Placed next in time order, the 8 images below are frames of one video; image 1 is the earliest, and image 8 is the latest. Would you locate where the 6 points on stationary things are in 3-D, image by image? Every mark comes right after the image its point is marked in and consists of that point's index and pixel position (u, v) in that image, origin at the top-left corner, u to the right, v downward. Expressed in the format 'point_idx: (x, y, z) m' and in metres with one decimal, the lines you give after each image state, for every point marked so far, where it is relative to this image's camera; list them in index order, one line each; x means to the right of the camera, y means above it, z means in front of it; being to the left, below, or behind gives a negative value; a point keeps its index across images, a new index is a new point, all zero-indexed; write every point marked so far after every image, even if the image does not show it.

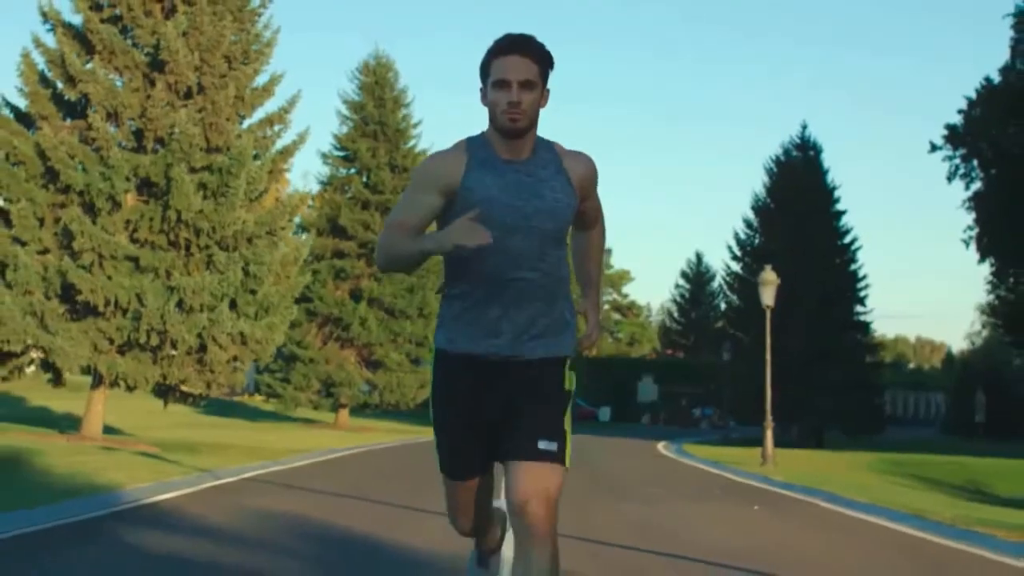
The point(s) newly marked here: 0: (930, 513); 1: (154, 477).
0: (+5.1, -2.7, +16.9) m
1: (-4.6, -2.5, +17.9) m
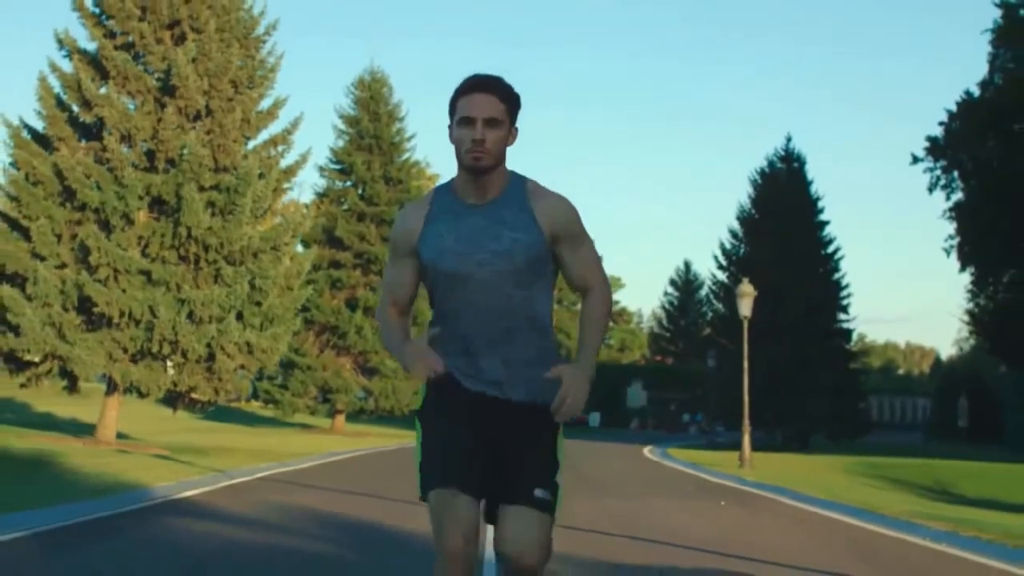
0: (+5.0, -3.0, +18.6) m
1: (-4.7, -2.7, +19.5) m
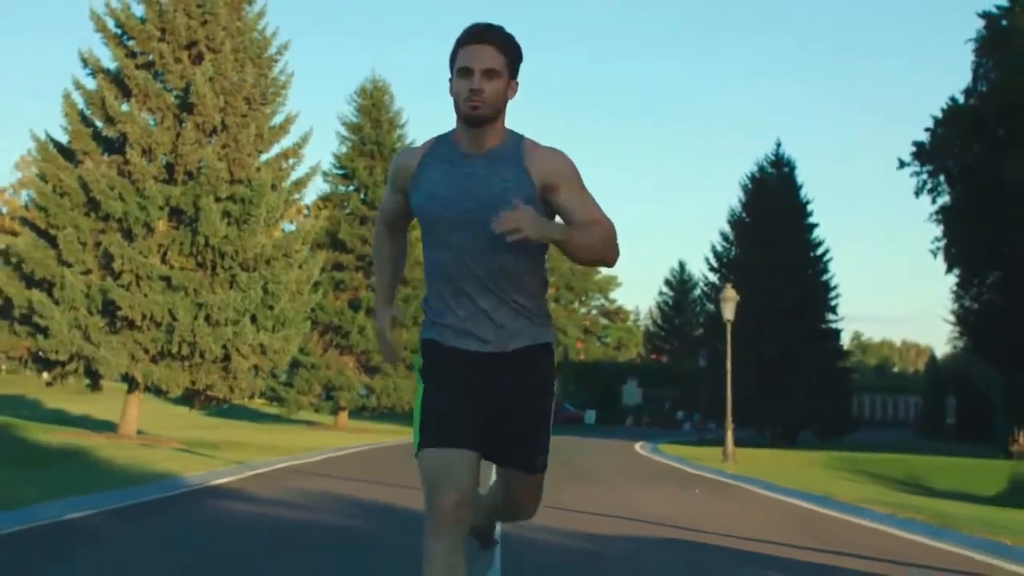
0: (+4.9, -3.1, +20.5) m
1: (-4.8, -2.8, +21.4) m
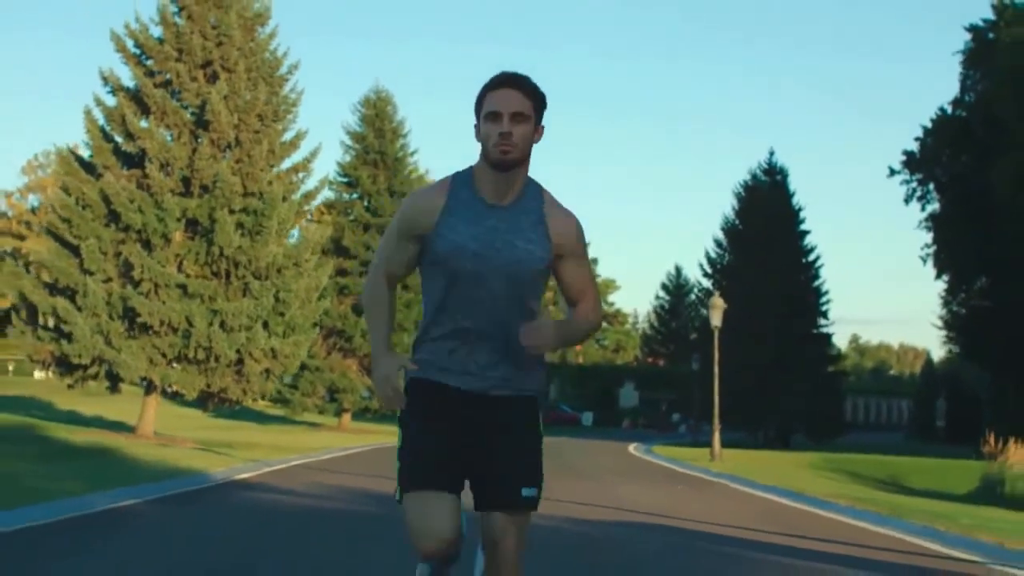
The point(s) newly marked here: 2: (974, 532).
0: (+4.9, -3.3, +22.2) m
1: (-4.8, -3.0, +23.1) m
2: (+4.8, -2.5, +14.3) m
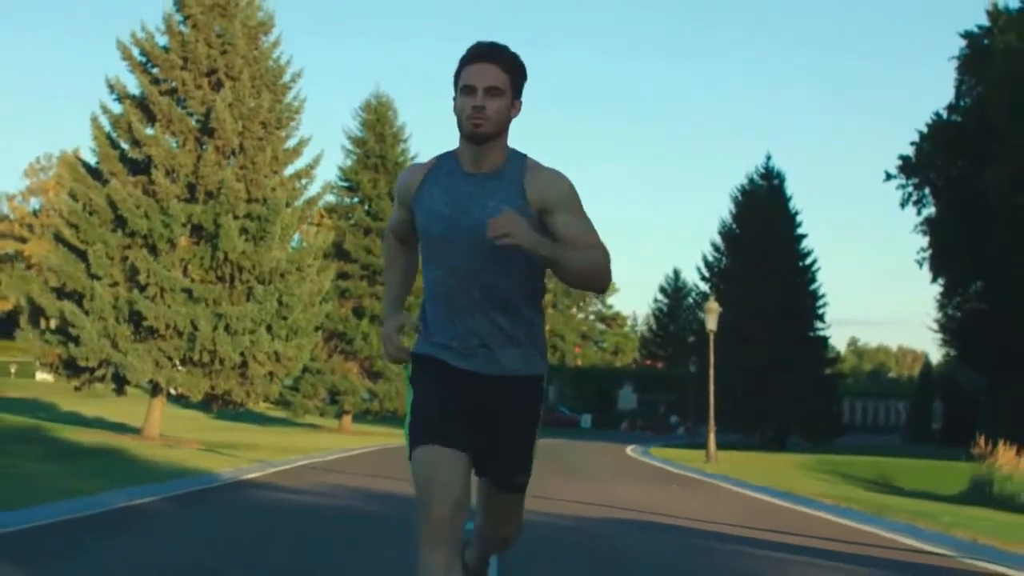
0: (+4.9, -3.4, +22.8) m
1: (-4.9, -3.1, +23.8) m
2: (+4.8, -2.6, +15.0) m
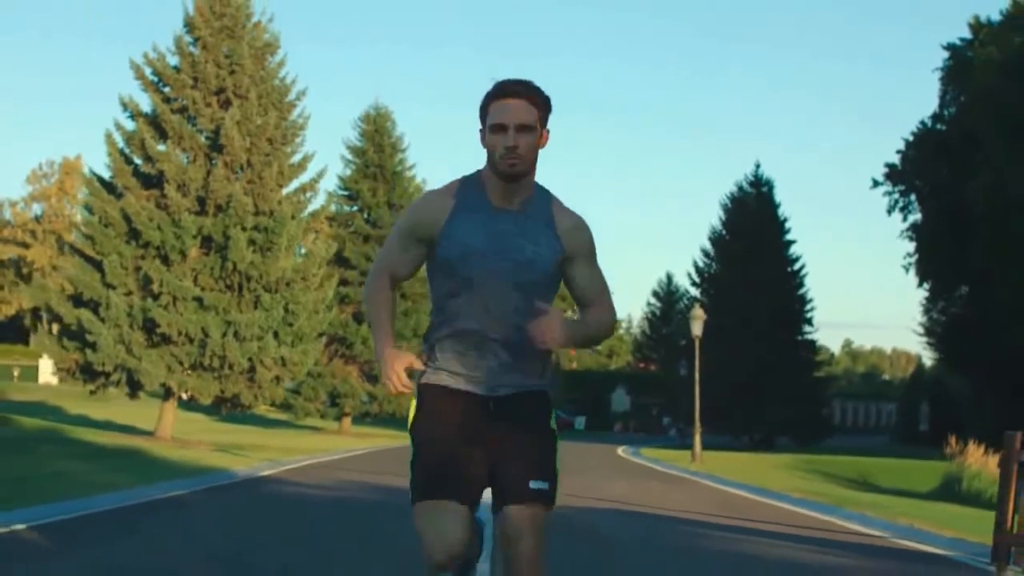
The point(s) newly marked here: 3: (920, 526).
0: (+4.8, -3.6, +24.6) m
1: (-5.0, -3.3, +25.5) m
2: (+4.7, -2.8, +16.7) m
3: (+4.6, -2.7, +15.6) m
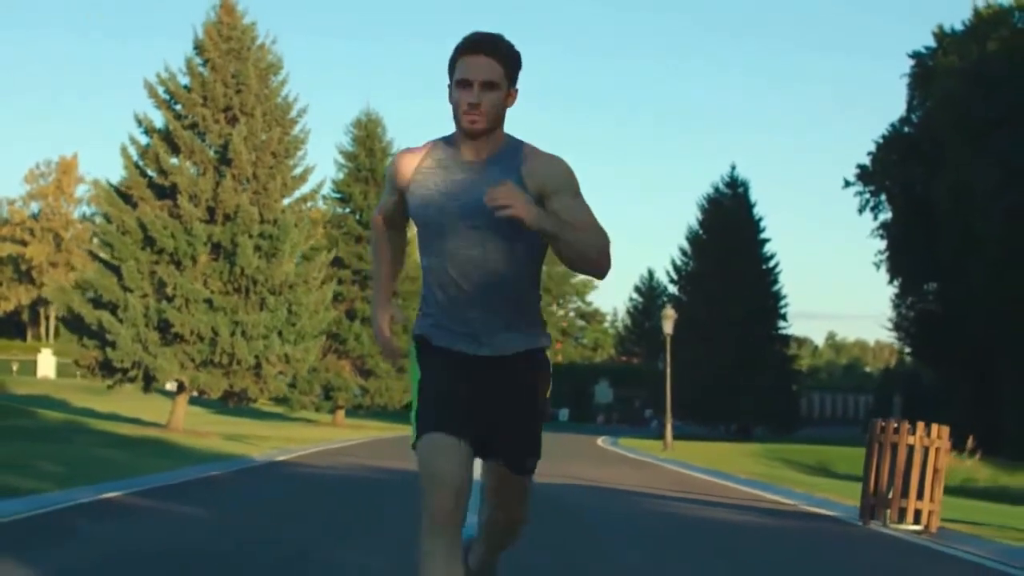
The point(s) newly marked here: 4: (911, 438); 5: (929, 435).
0: (+4.5, -3.7, +27.7) m
1: (-5.3, -3.4, +28.5) m
2: (+4.5, -3.0, +19.8) m
3: (+4.4, -2.9, +18.8) m
4: (+4.2, -1.6, +14.5) m
5: (+4.4, -1.5, +14.6) m
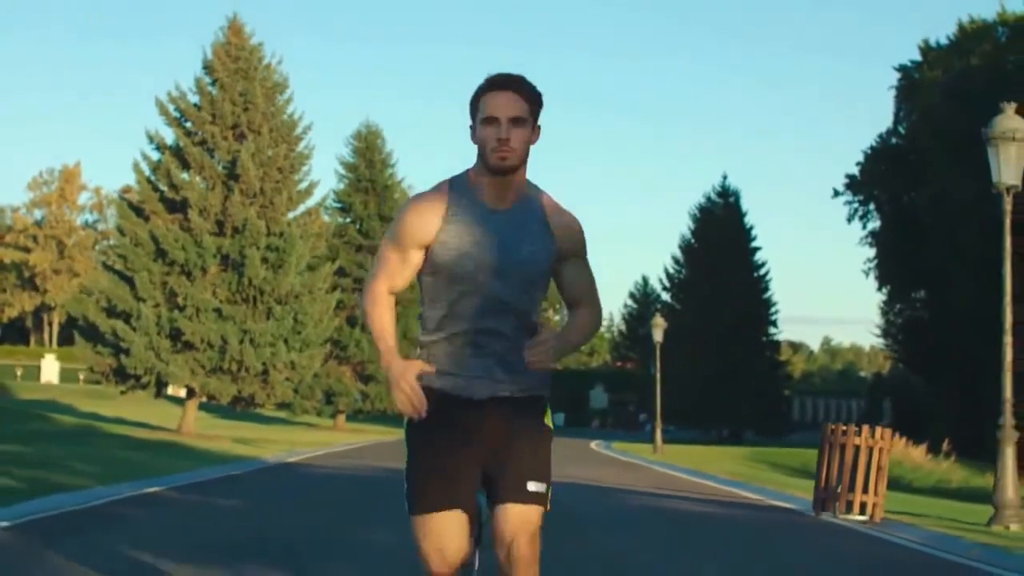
0: (+4.4, -3.9, +29.4) m
1: (-5.4, -3.7, +30.2) m
2: (+4.4, -3.2, +21.6) m
3: (+4.3, -3.1, +20.5) m
4: (+4.1, -1.8, +16.2) m
5: (+4.3, -1.7, +16.3) m
